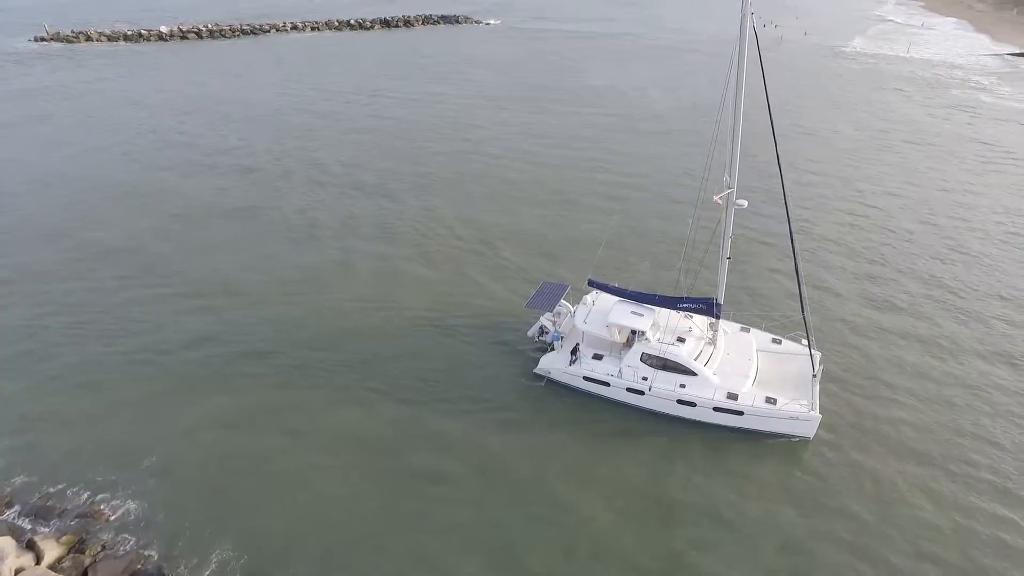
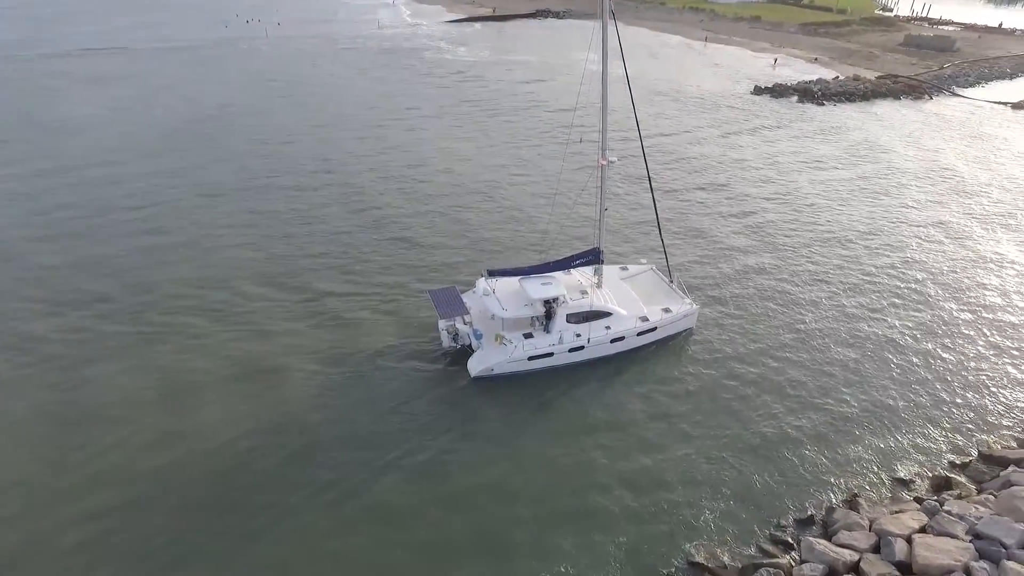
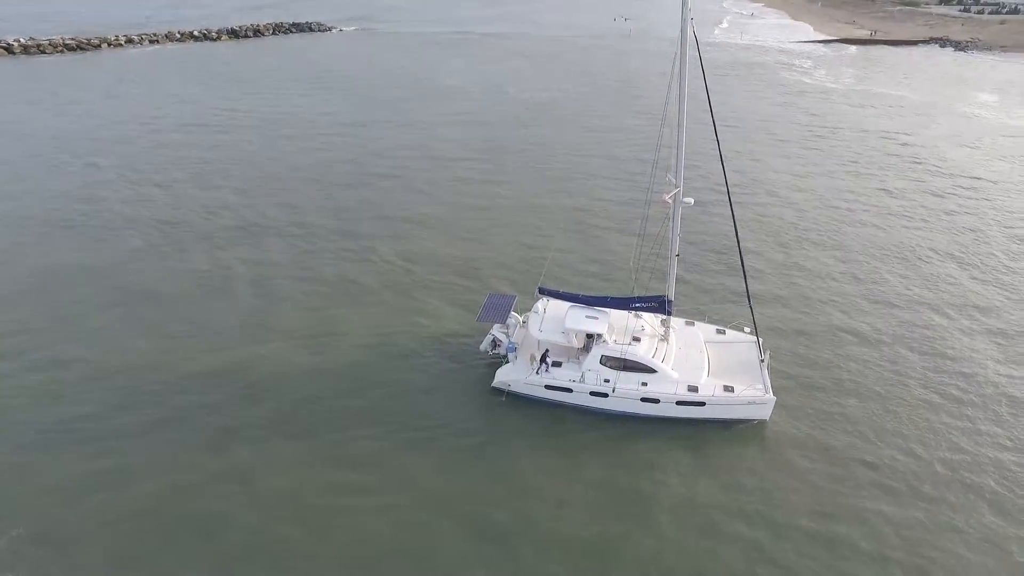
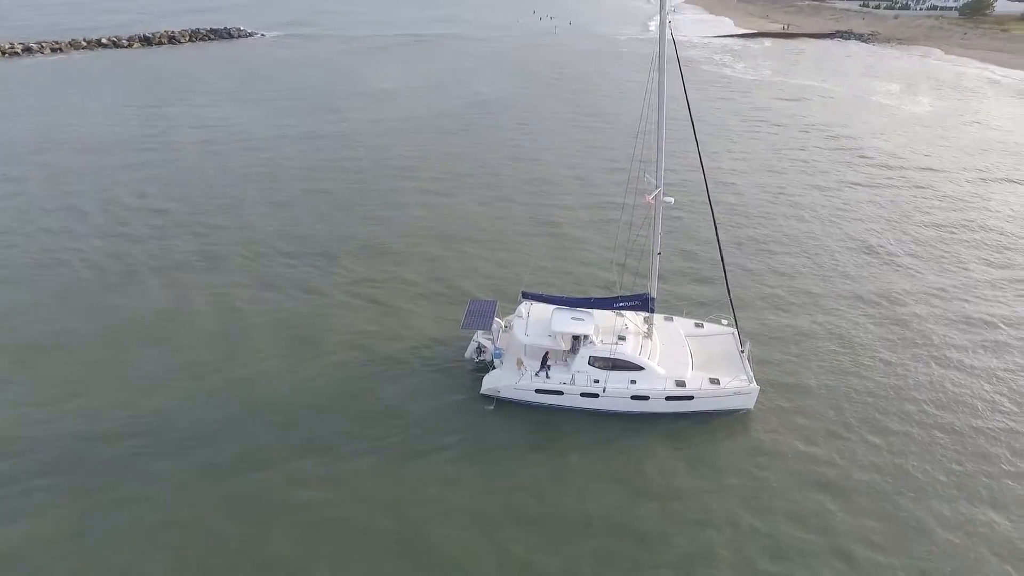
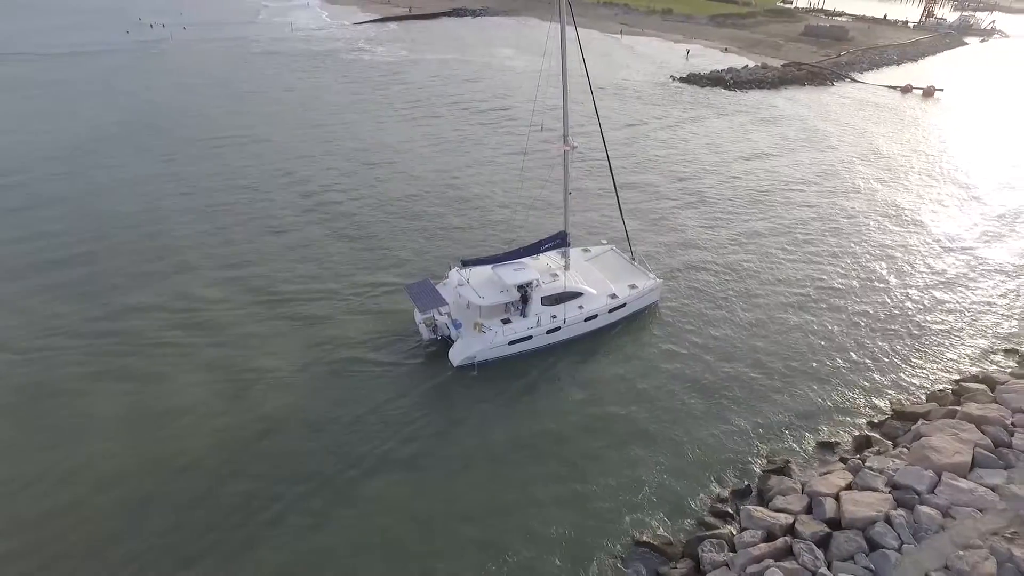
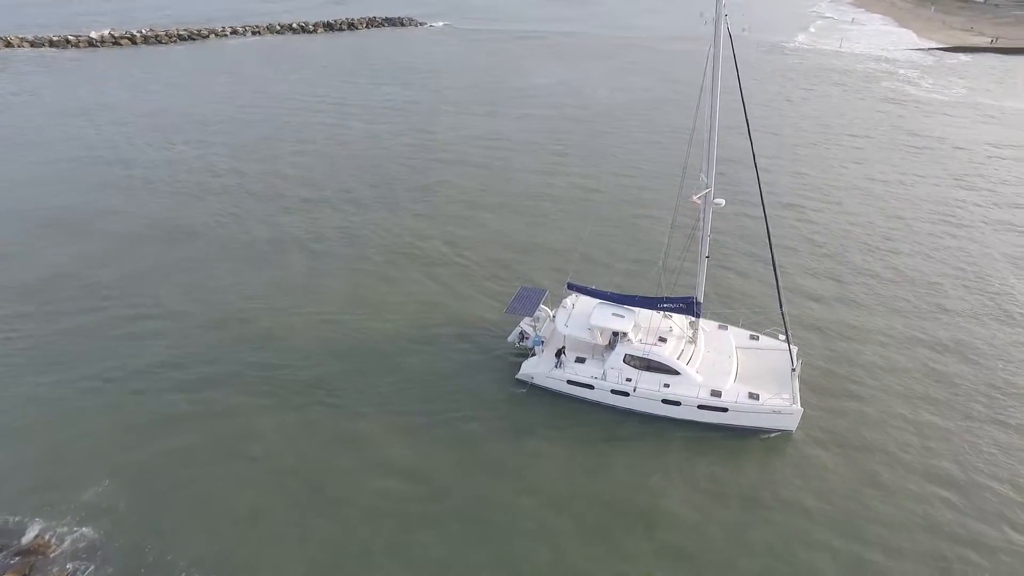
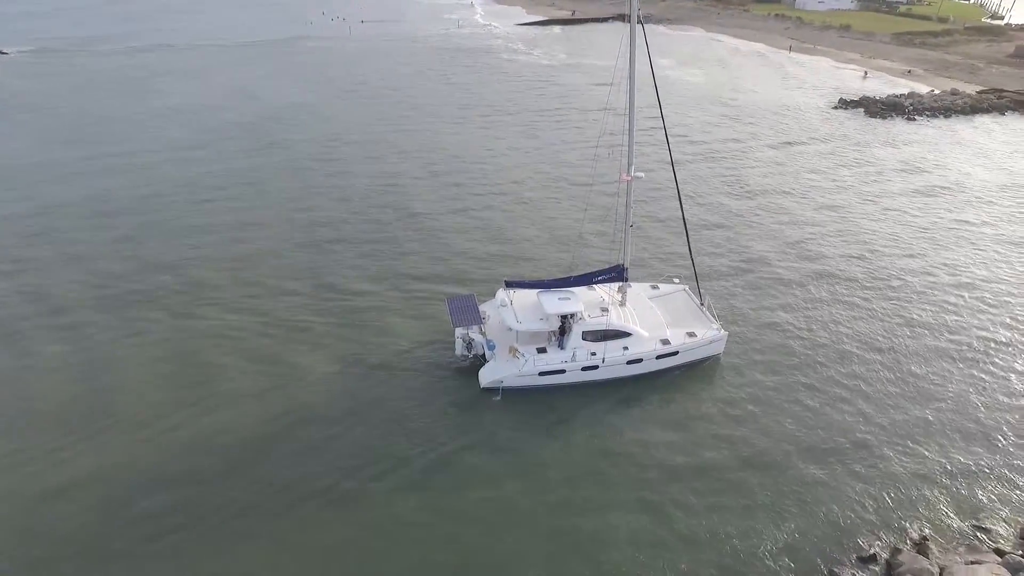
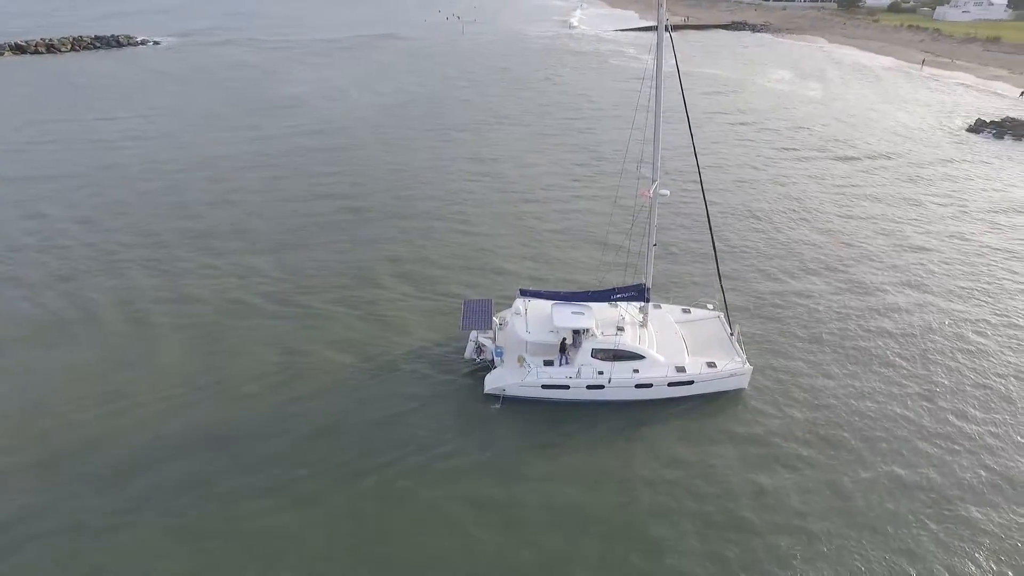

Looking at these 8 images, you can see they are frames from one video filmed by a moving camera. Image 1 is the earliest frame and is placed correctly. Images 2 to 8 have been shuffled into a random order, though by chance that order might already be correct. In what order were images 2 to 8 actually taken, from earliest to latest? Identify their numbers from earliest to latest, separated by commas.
6, 3, 4, 8, 7, 2, 5
